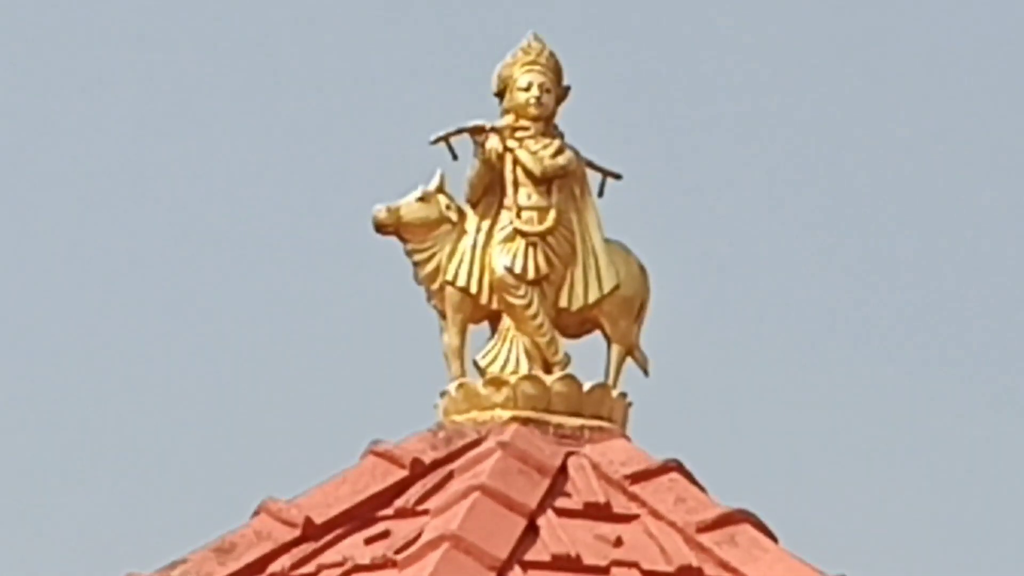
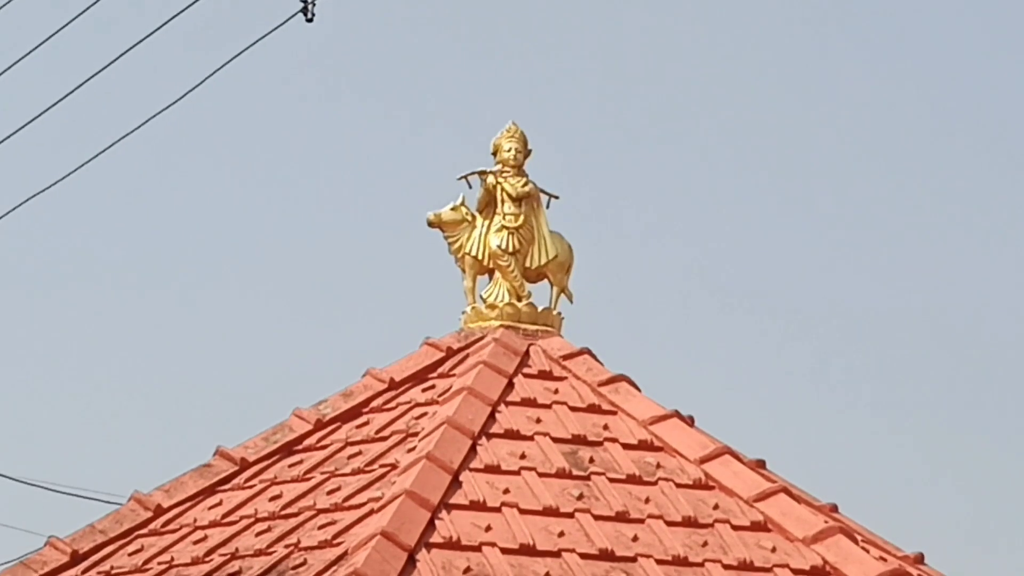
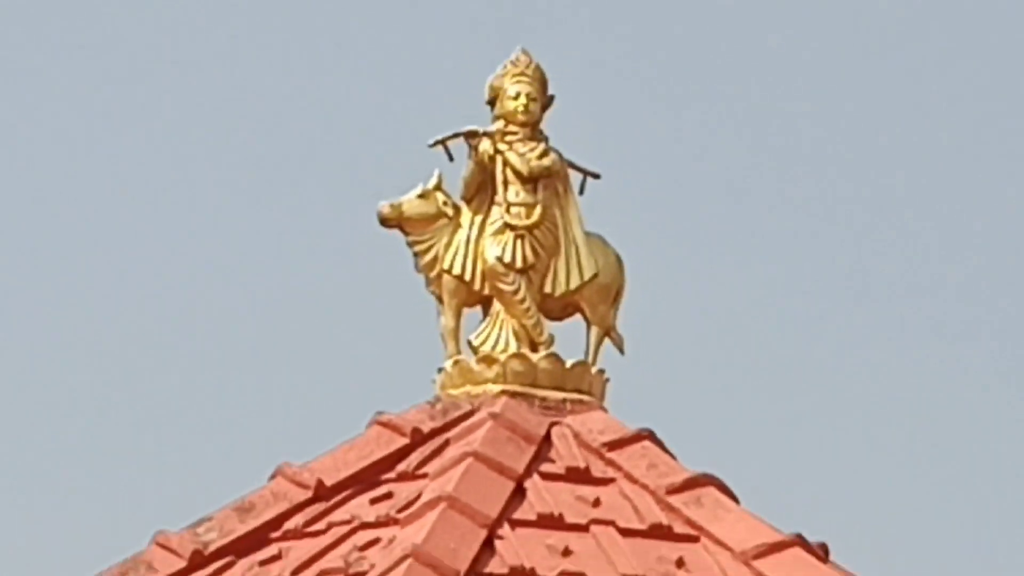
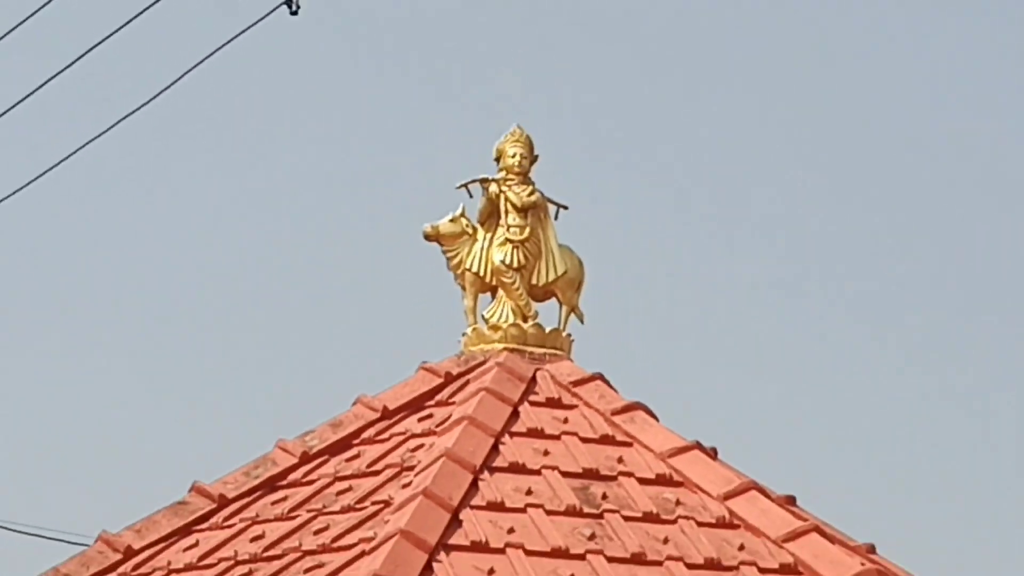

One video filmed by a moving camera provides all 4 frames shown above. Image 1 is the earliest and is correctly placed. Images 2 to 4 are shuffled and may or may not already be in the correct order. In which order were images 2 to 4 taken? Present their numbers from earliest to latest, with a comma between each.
3, 4, 2
